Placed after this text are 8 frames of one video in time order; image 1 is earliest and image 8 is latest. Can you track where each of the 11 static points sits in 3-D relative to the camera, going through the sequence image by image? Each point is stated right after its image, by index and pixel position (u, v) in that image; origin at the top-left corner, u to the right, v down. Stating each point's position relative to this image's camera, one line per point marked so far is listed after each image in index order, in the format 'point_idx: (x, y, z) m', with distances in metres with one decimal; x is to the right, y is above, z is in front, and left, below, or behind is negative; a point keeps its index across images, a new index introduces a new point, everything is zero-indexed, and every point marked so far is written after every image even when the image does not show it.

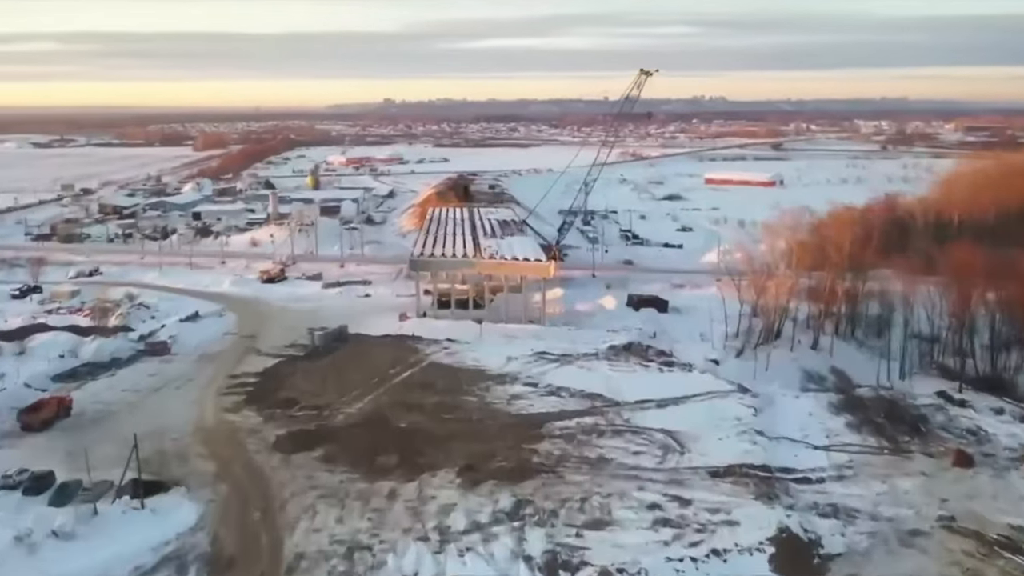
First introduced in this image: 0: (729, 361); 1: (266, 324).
0: (+4.2, -1.4, +16.3) m
1: (-5.8, -0.8, +19.9) m
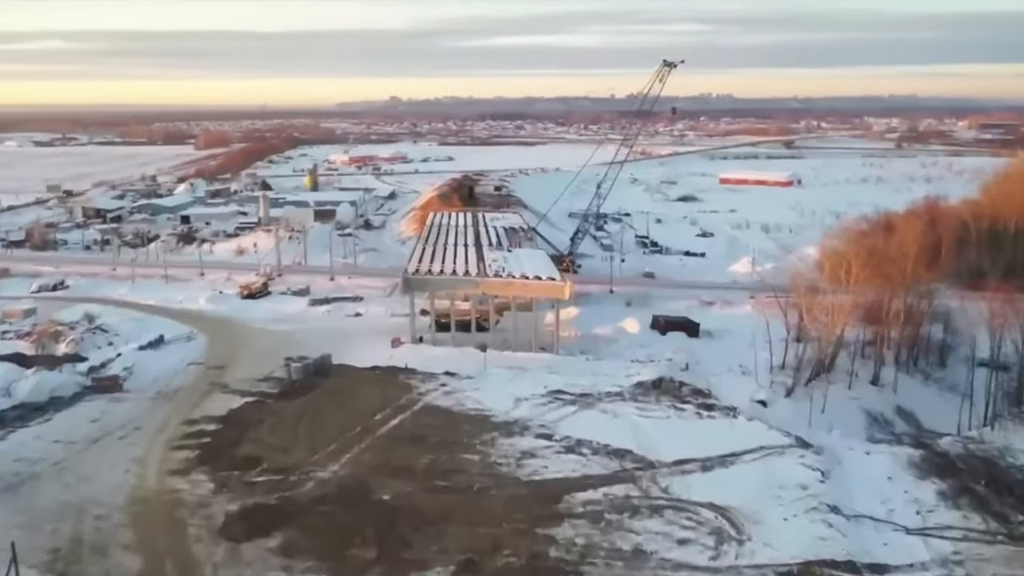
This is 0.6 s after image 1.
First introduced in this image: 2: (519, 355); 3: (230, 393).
0: (+4.3, -1.9, +13.7) m
1: (-5.6, -1.2, +17.4) m
2: (+0.1, -1.3, +16.4) m
3: (-4.8, -1.8, +14.5) m
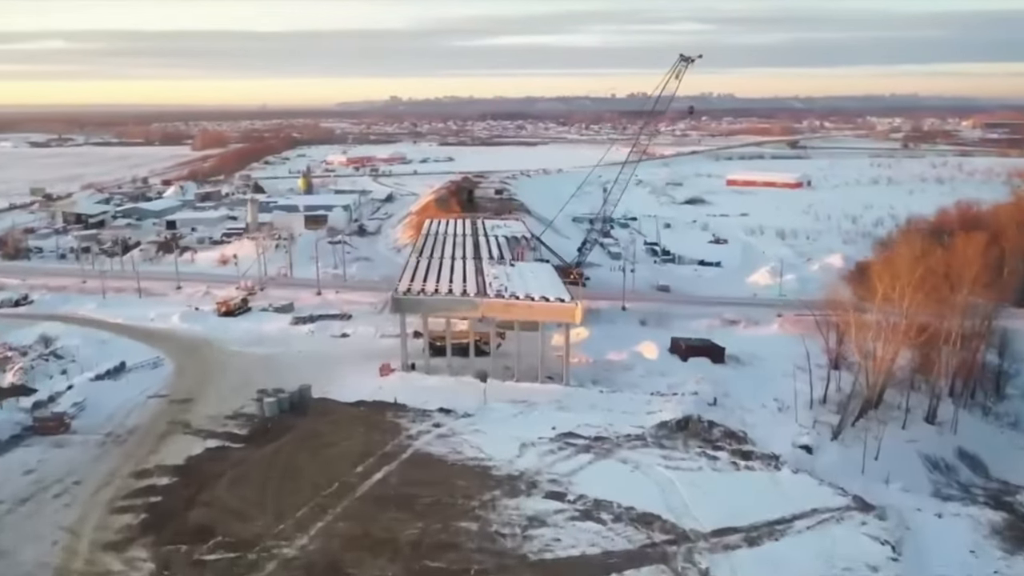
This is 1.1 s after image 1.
0: (+4.4, -2.2, +11.9) m
1: (-5.6, -1.6, +15.5) m
2: (+0.2, -1.7, +14.5) m
3: (-4.8, -2.2, +12.7) m
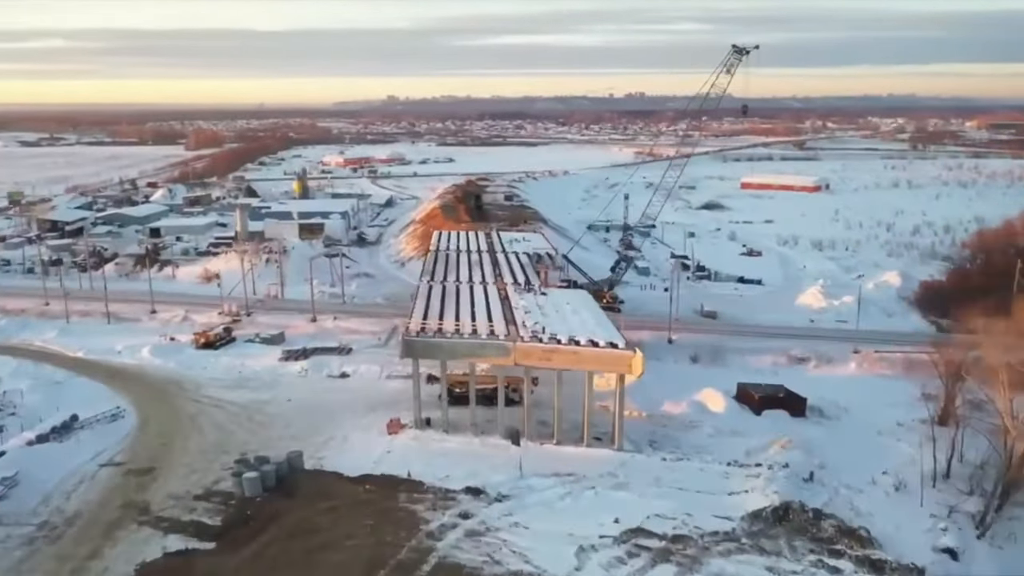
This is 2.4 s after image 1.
0: (+4.9, -2.8, +9.1) m
1: (-5.0, -2.2, +12.7) m
2: (+0.7, -2.3, +11.7) m
3: (-4.2, -2.8, +9.8) m
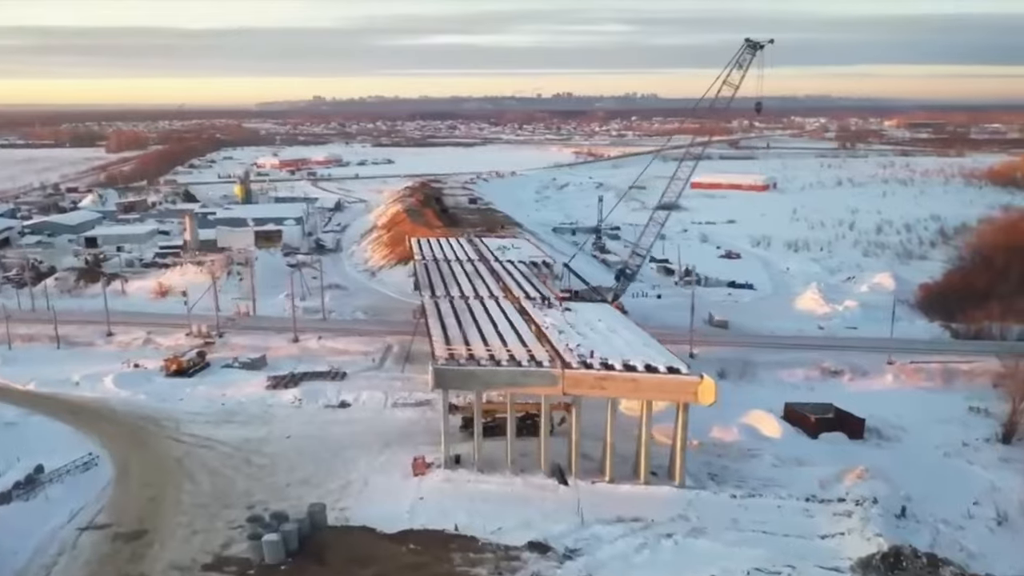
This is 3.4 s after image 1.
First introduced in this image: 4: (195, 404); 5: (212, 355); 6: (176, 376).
0: (+5.8, -3.0, +8.1) m
1: (-4.5, -2.5, +11.0) m
2: (+1.4, -2.5, +10.4) m
3: (-3.4, -3.1, +8.1) m
4: (-5.2, -1.9, +13.9) m
5: (-5.7, -1.3, +16.1) m
6: (-6.0, -1.6, +15.1) m
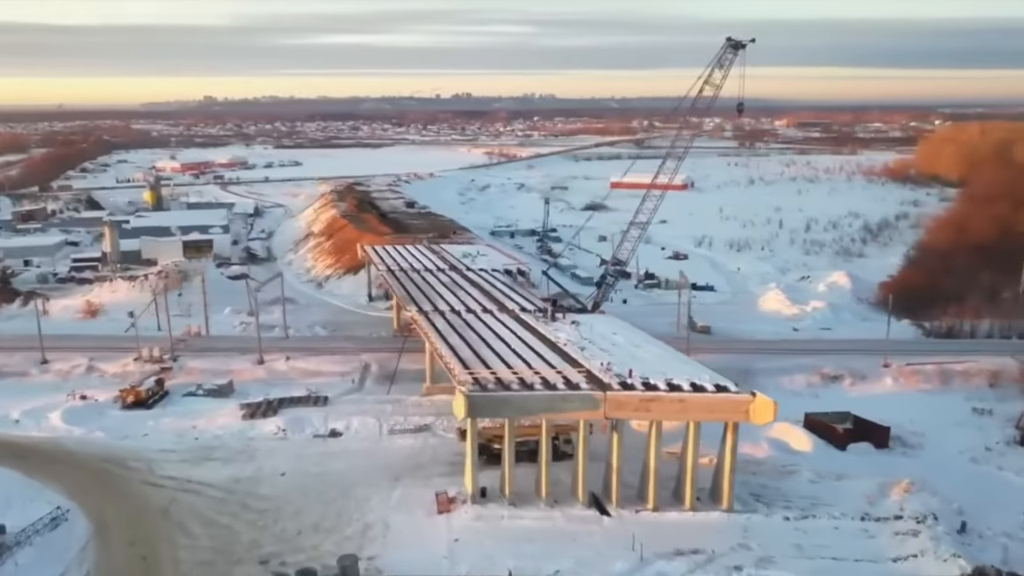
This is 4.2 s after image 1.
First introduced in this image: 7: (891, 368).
0: (+6.5, -3.0, +8.0) m
1: (-4.0, -2.8, +9.6) m
2: (+1.8, -2.6, +9.7) m
3: (-2.7, -3.3, +6.9) m
4: (-5.1, -2.2, +12.5) m
5: (-5.9, -1.6, +14.6) m
6: (-6.0, -1.9, +13.5) m
7: (+6.6, -1.4, +14.7) m
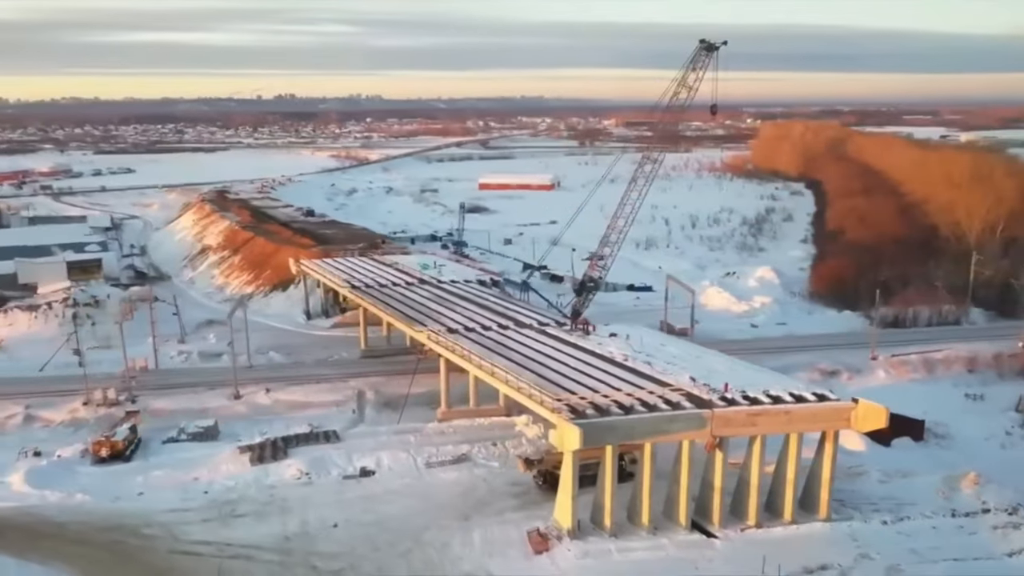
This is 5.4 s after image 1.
0: (+7.9, -2.9, +8.6) m
1: (-2.7, -3.2, +8.2) m
2: (+2.9, -2.7, +9.4) m
3: (-0.9, -3.6, +5.8) m
4: (-4.4, -2.7, +10.8) m
5: (-5.6, -2.1, +12.7) m
6: (-5.5, -2.4, +11.6) m
7: (+6.6, -1.3, +15.2) m
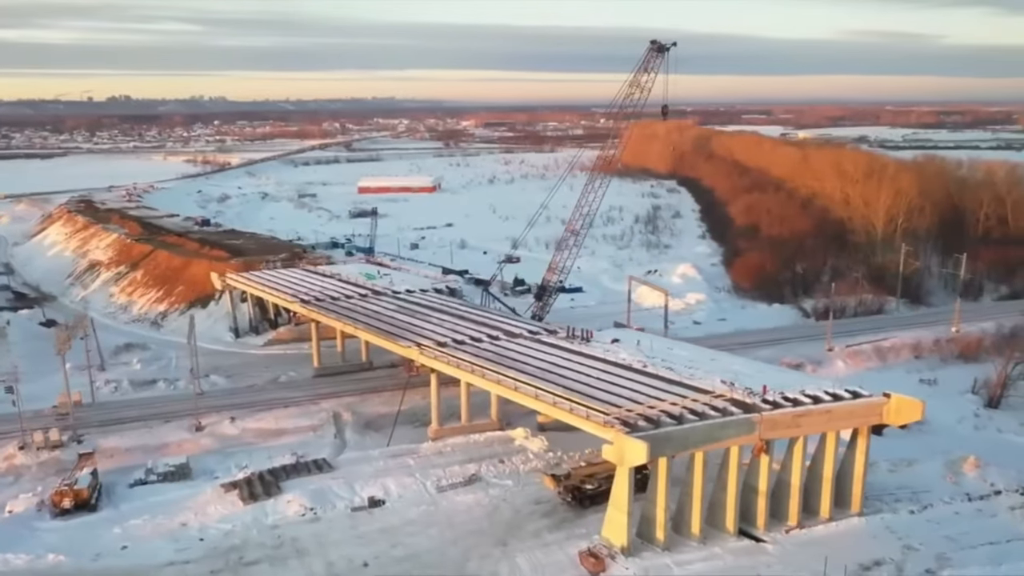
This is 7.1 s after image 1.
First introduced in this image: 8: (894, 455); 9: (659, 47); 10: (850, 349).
0: (+8.4, -2.7, +9.5) m
1: (-1.9, -3.4, +7.3) m
2: (+3.4, -2.7, +9.5) m
3: (+0.3, -3.8, +5.3) m
4: (-4.0, -3.0, +9.6) m
5: (-5.5, -2.4, +11.3) m
6: (-5.3, -2.7, +10.2) m
7: (+6.0, -1.2, +15.8) m
8: (+5.1, -2.2, +11.4) m
9: (+2.8, +4.7, +16.4) m
10: (+6.3, -1.1, +15.8) m
